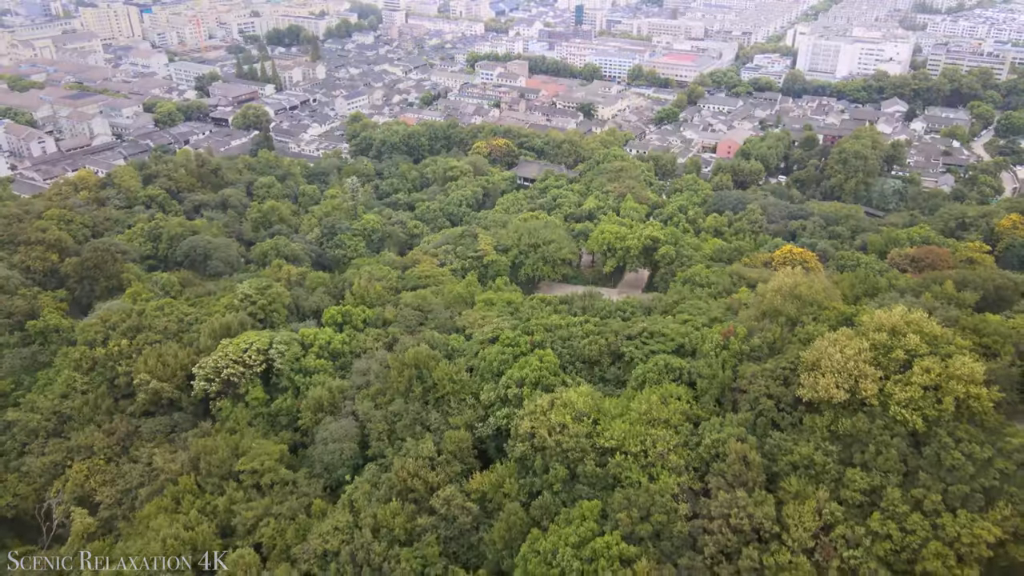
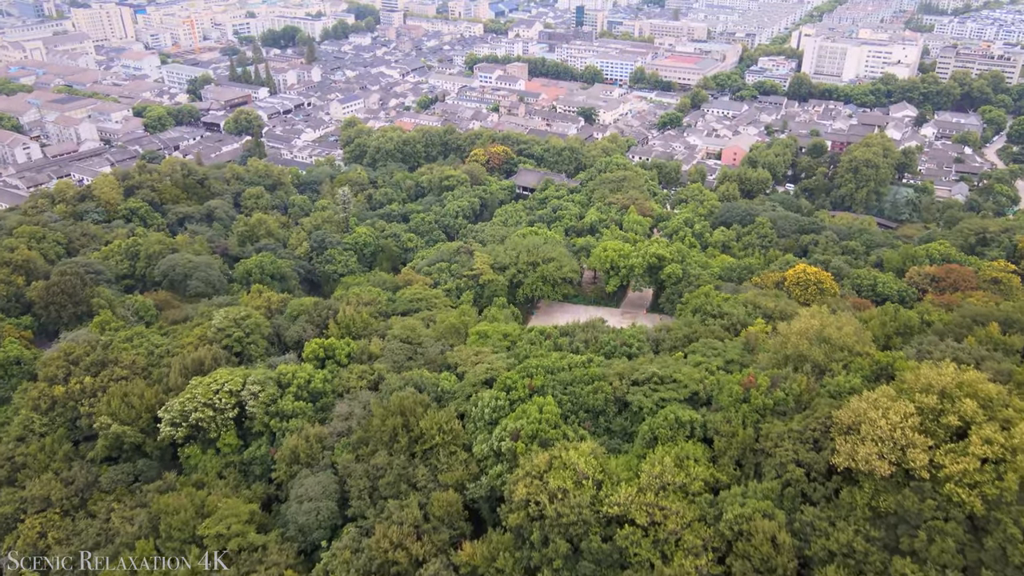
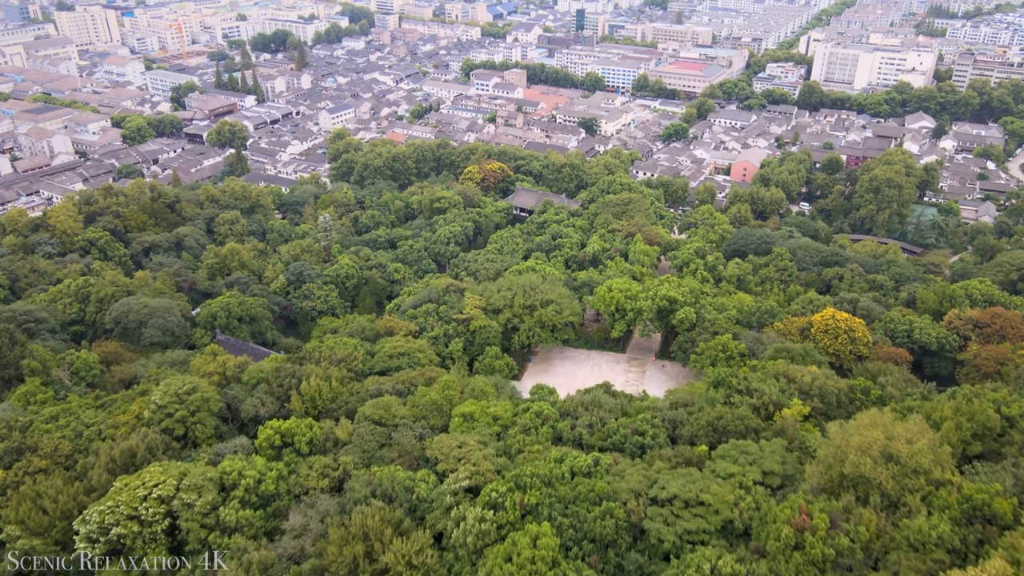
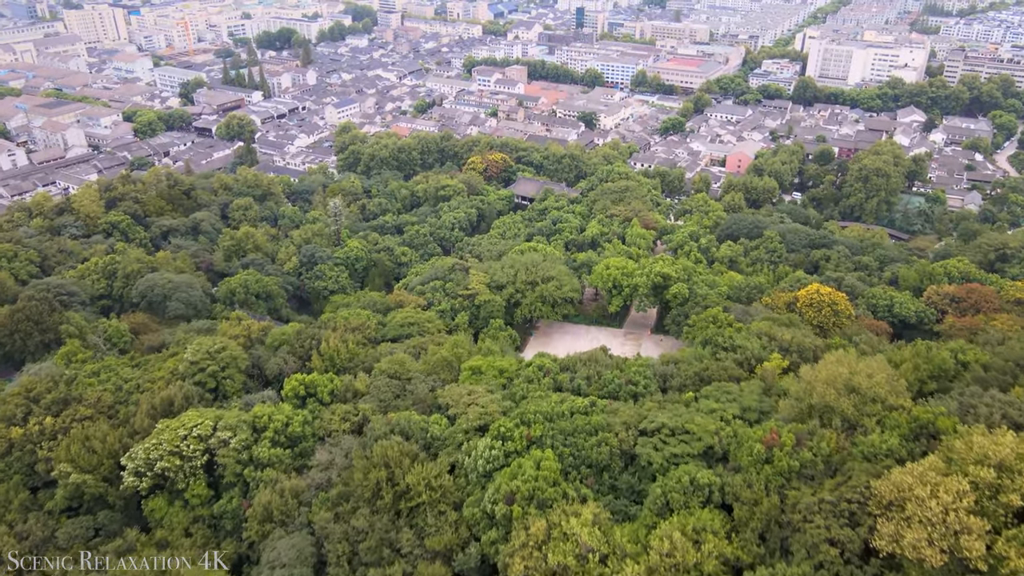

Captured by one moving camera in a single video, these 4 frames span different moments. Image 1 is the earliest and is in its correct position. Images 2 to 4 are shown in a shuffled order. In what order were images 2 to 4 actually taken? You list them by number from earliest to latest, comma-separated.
2, 4, 3
